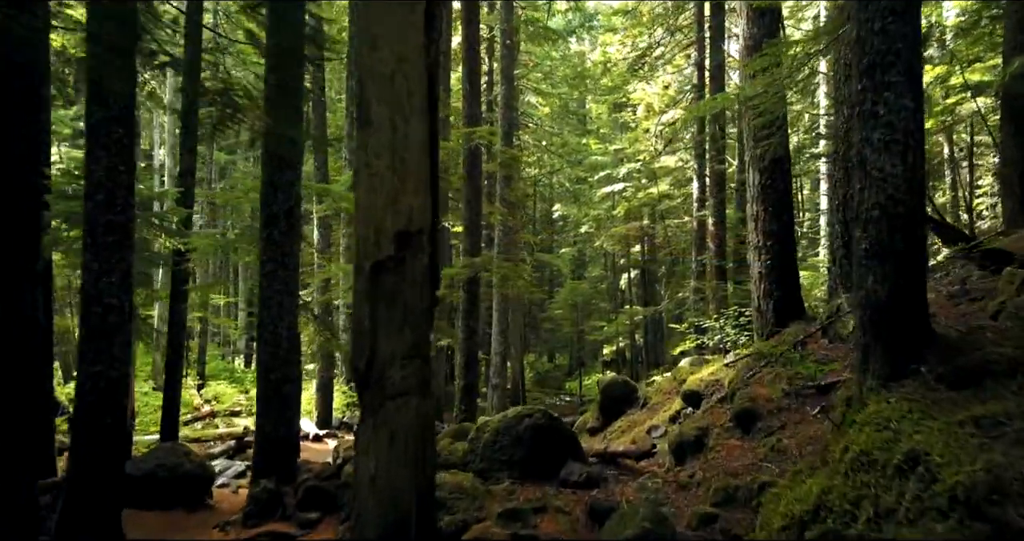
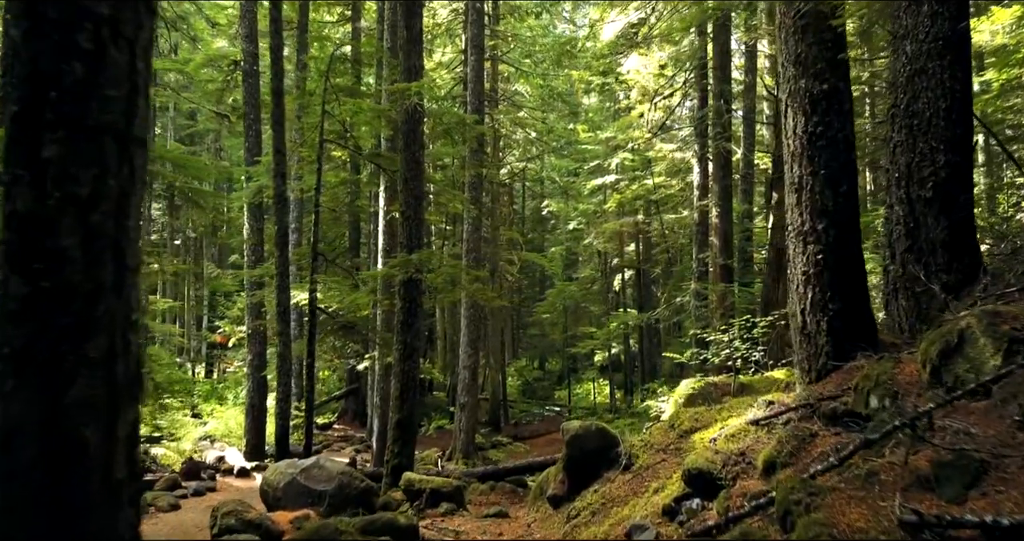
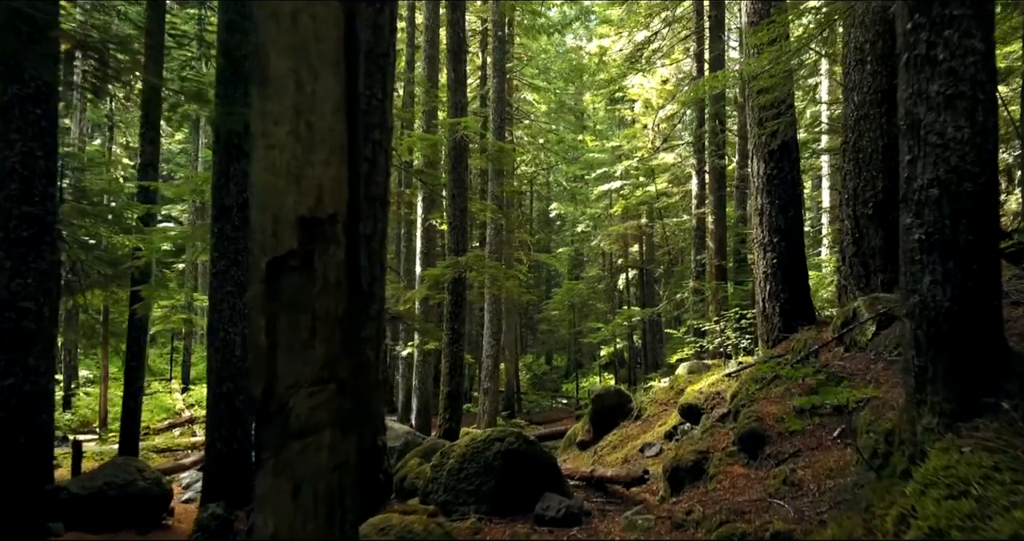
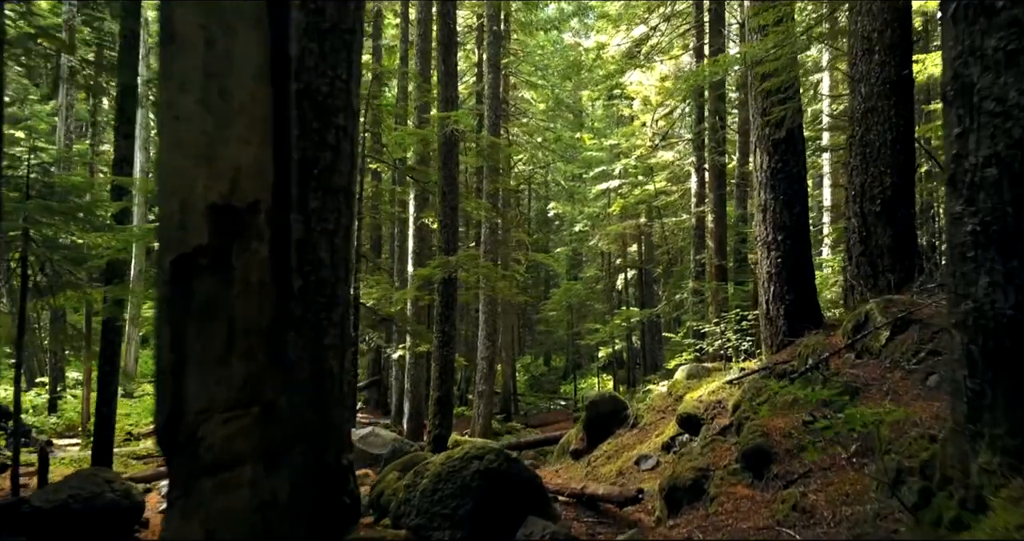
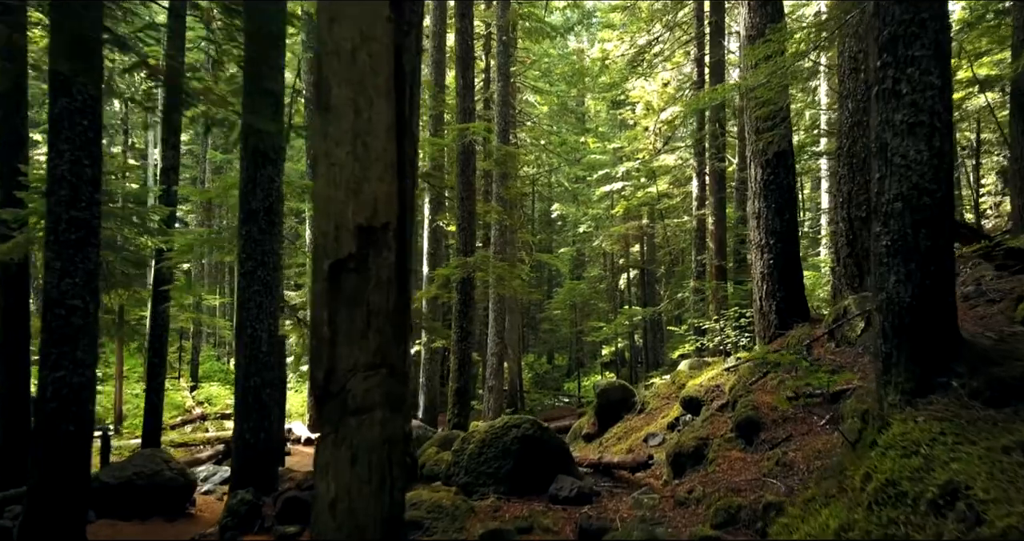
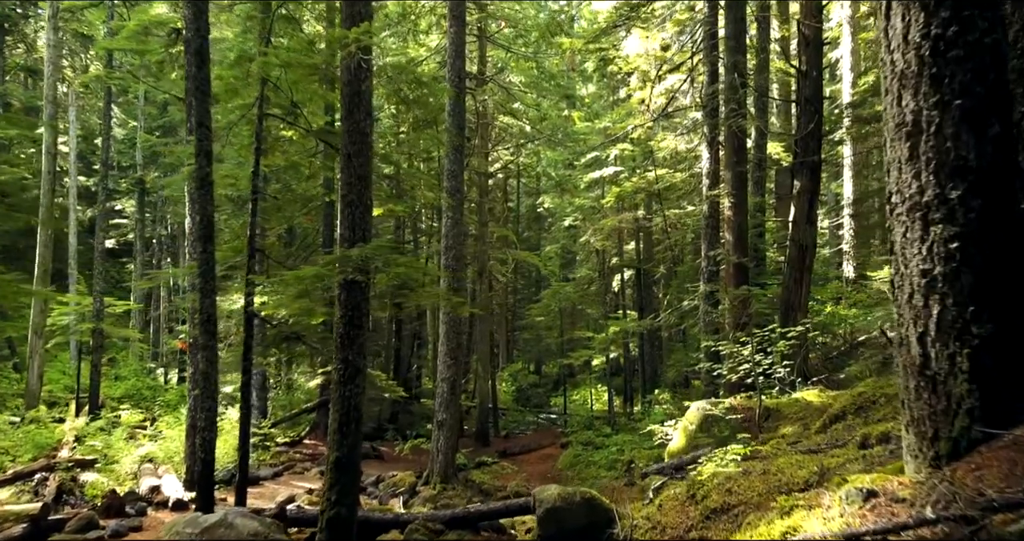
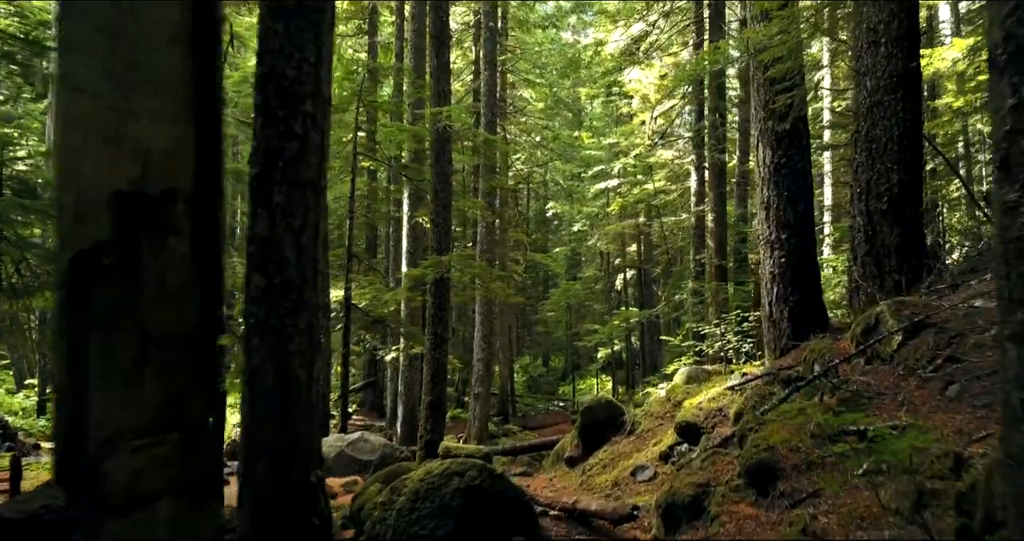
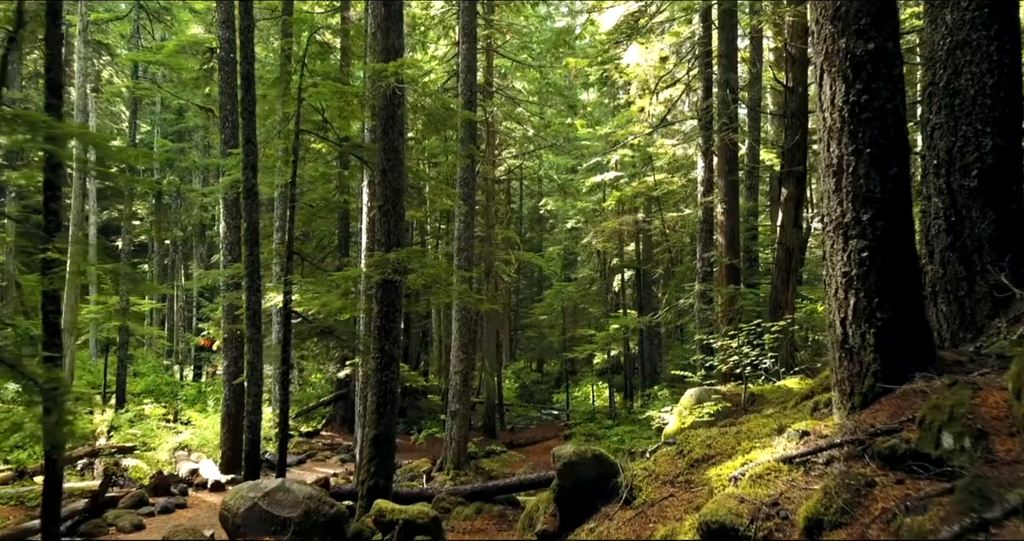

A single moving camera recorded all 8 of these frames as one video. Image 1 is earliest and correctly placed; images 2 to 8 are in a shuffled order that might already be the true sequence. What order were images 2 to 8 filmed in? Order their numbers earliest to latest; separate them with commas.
5, 3, 4, 7, 2, 8, 6
